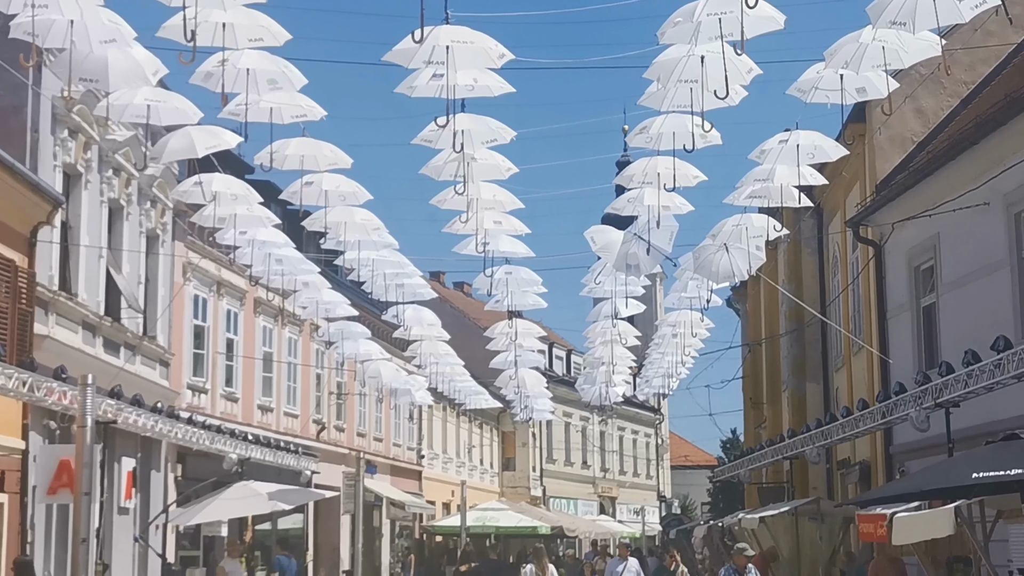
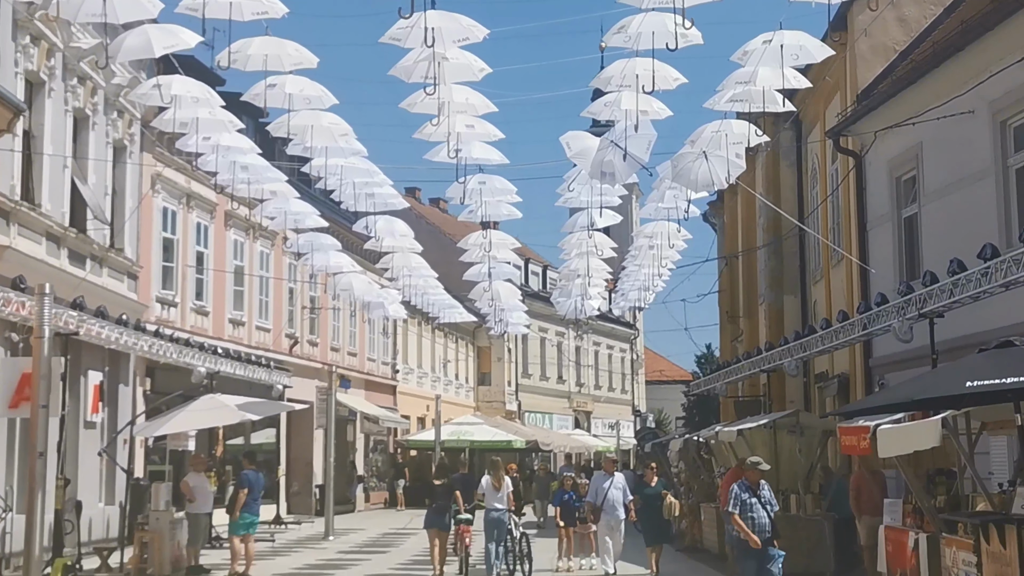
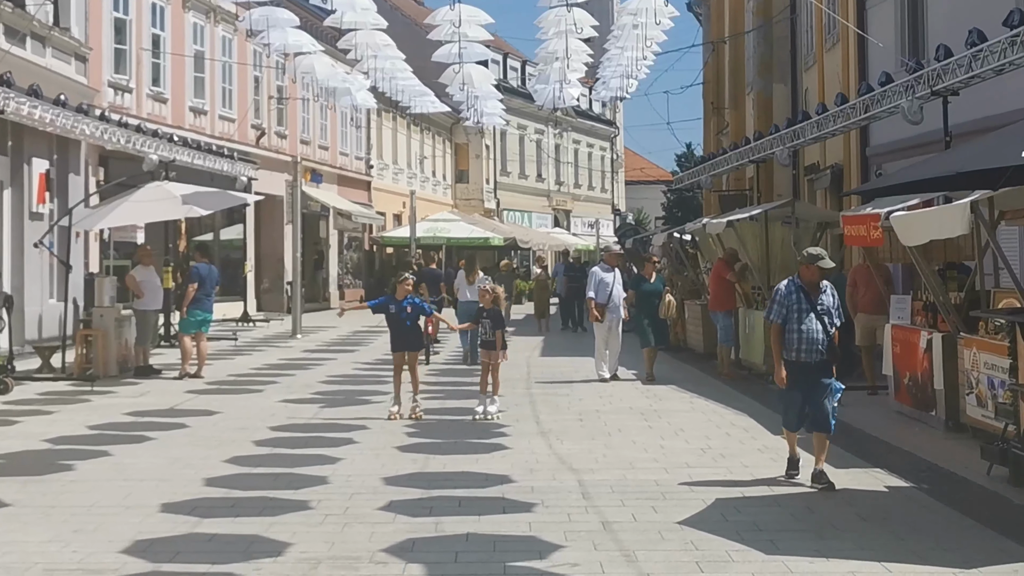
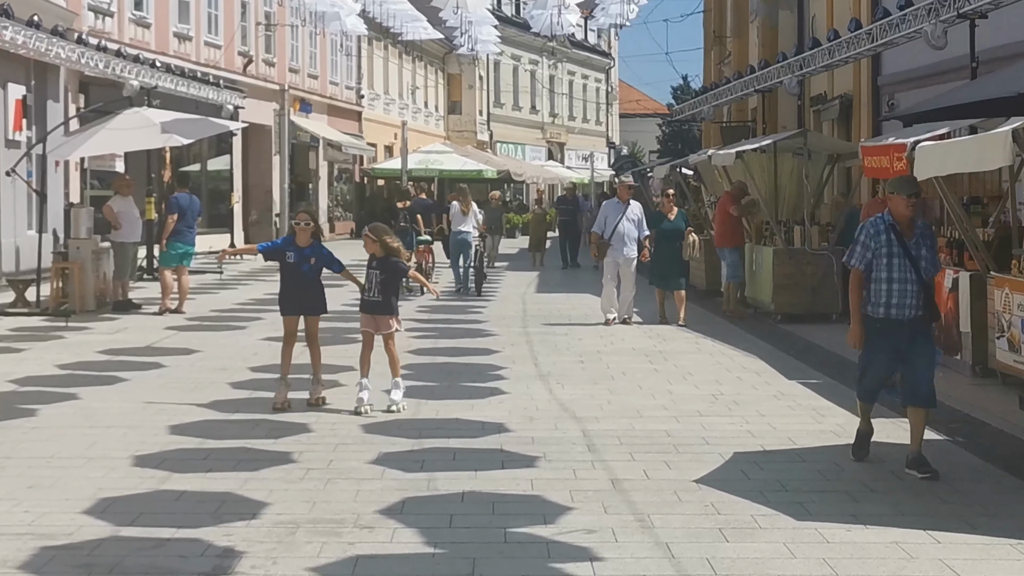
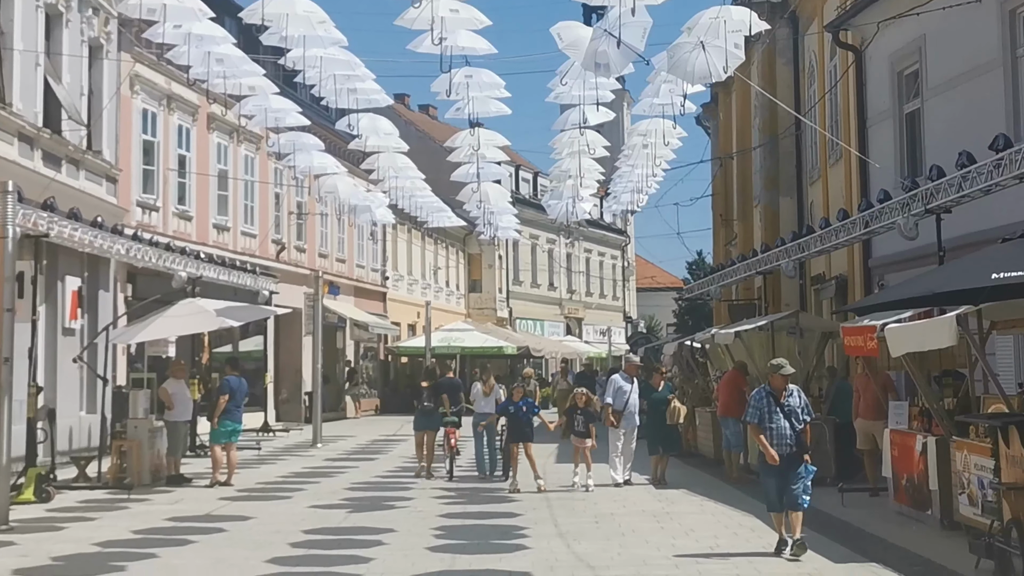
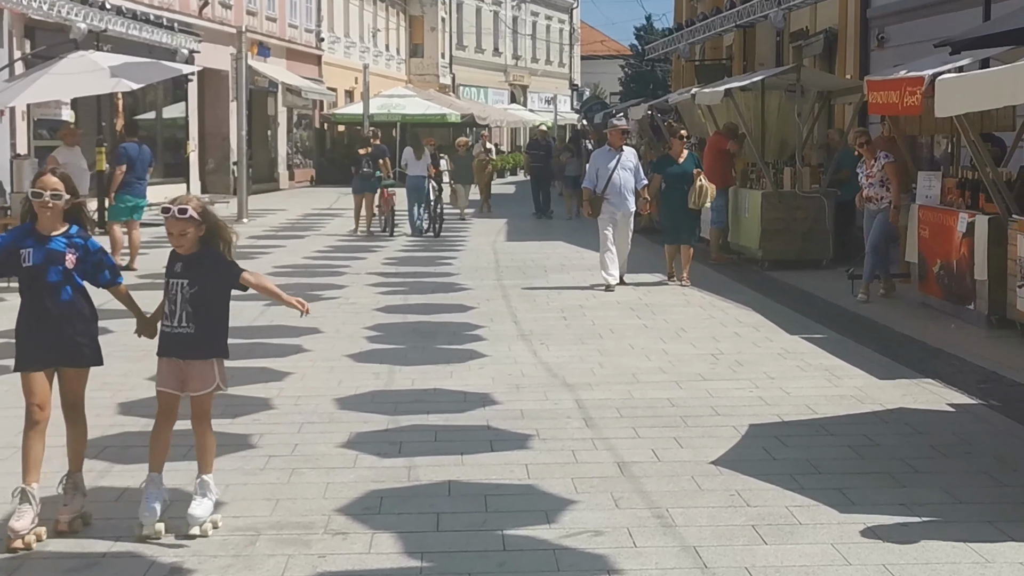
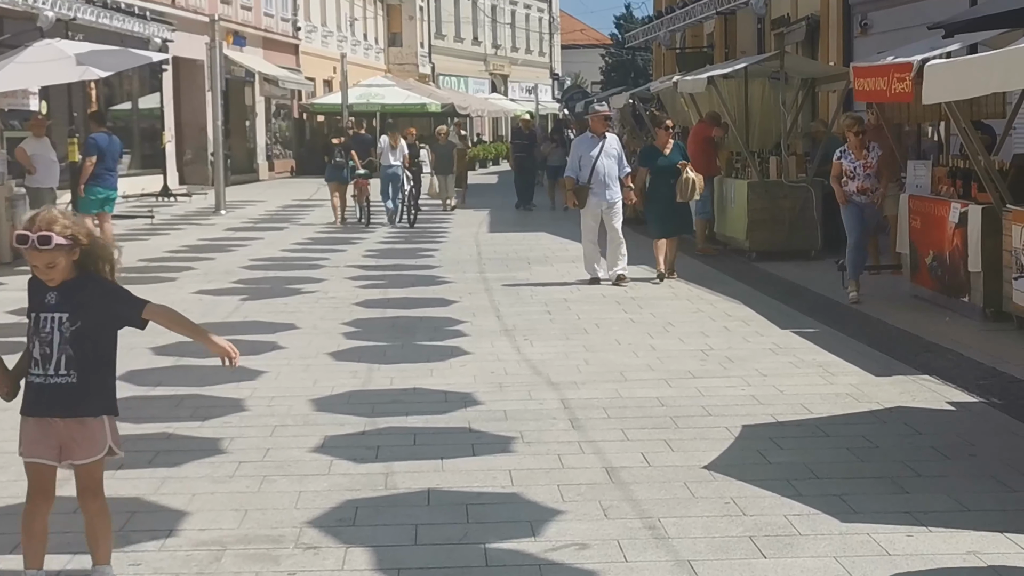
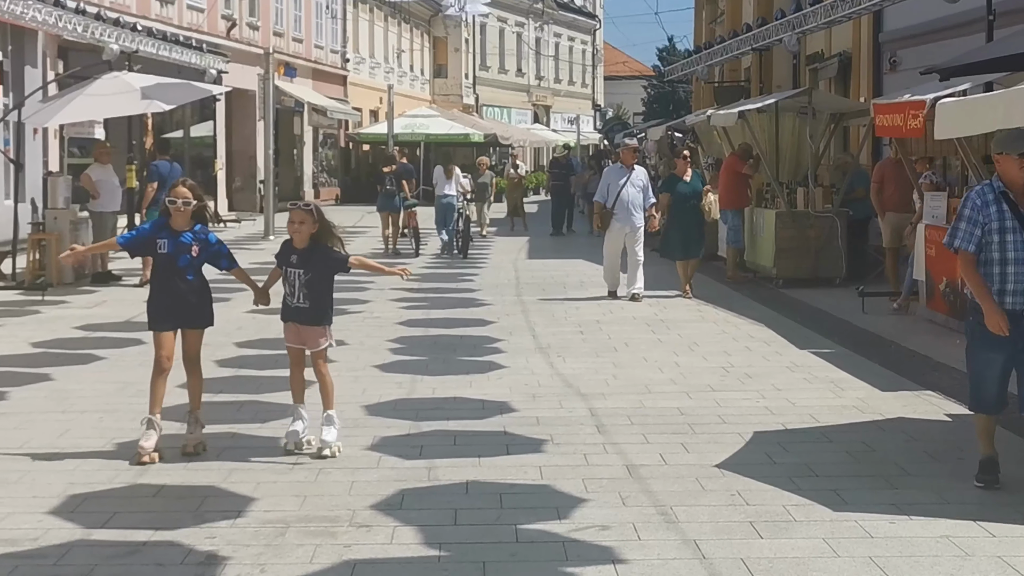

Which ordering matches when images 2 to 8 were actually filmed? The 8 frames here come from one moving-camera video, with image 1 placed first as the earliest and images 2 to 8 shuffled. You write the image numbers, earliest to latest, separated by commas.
2, 5, 3, 4, 8, 6, 7
